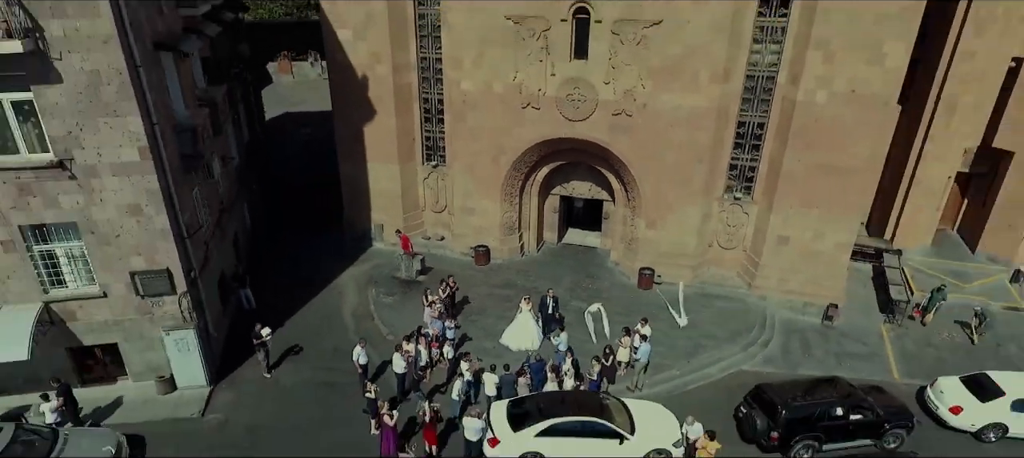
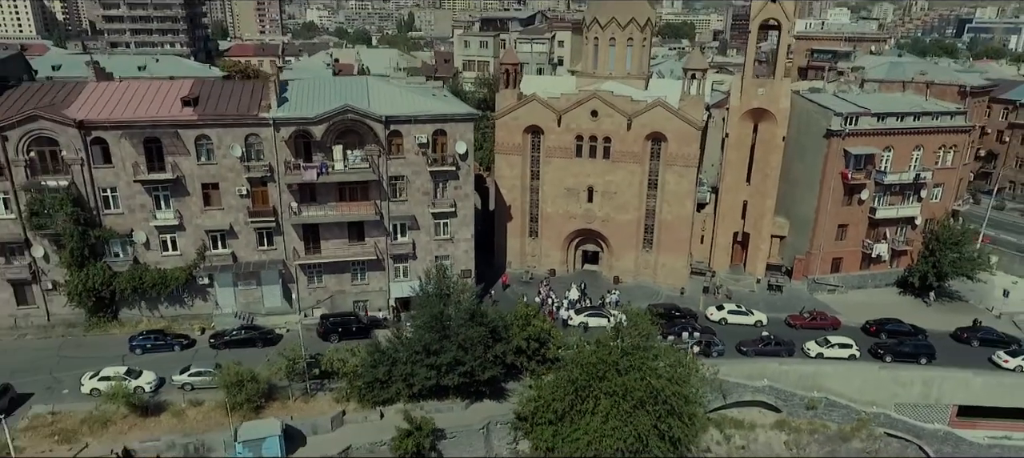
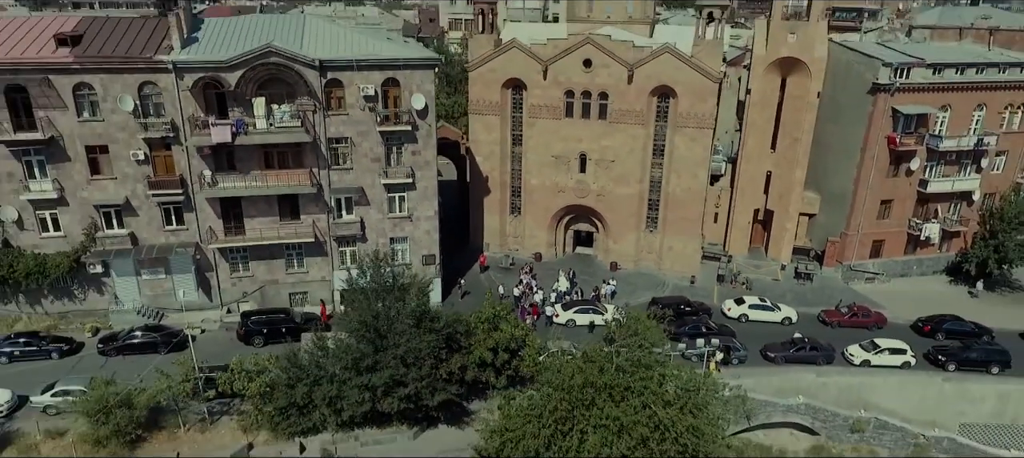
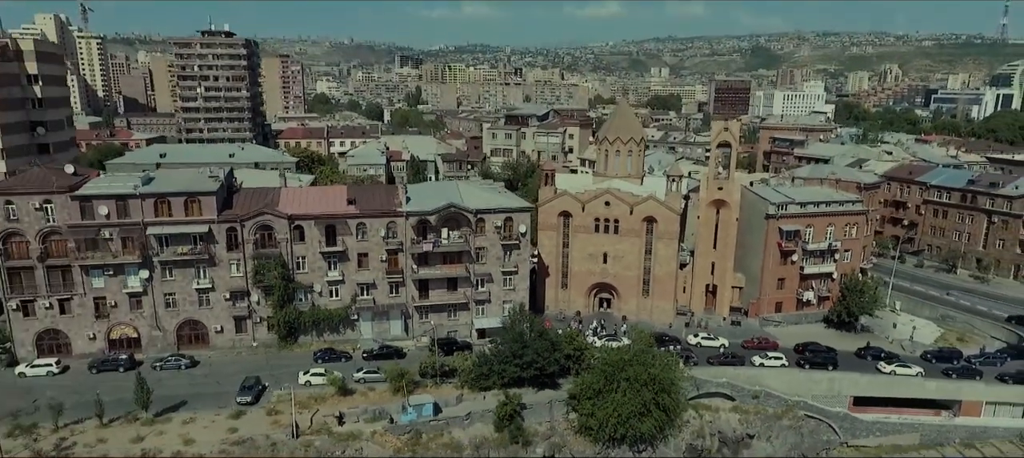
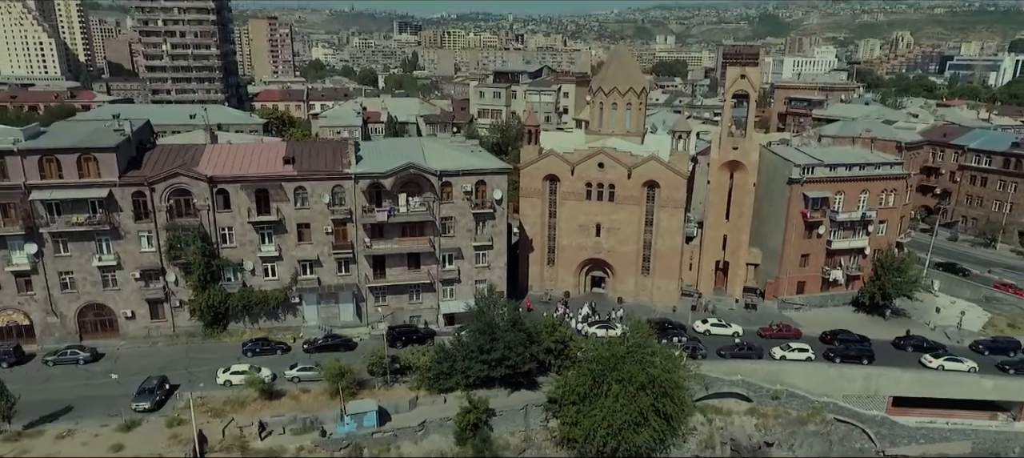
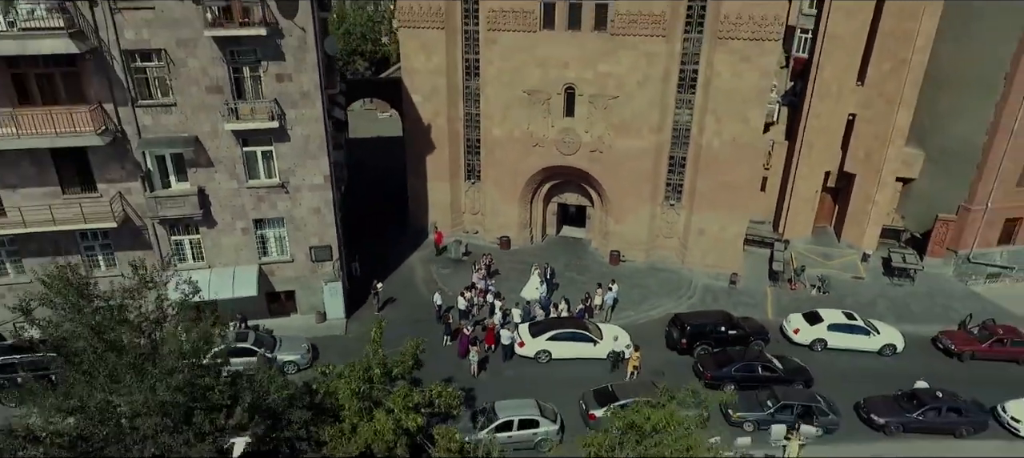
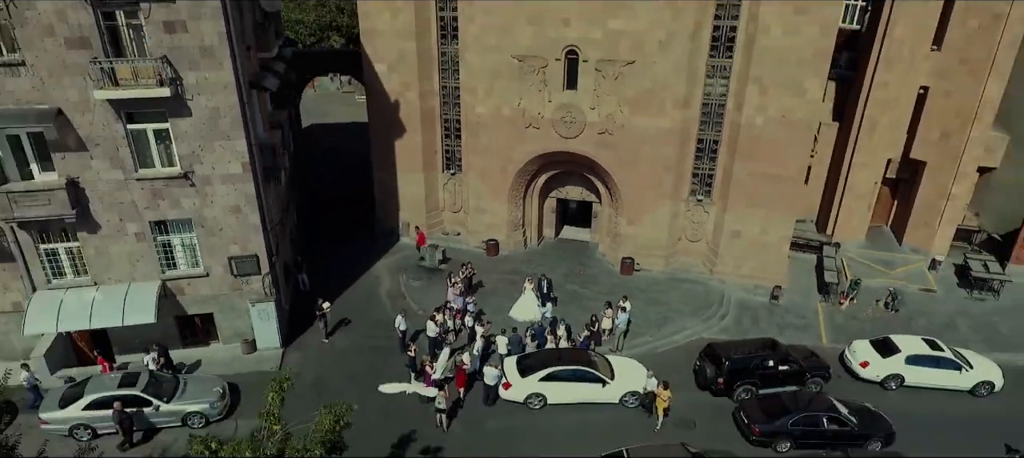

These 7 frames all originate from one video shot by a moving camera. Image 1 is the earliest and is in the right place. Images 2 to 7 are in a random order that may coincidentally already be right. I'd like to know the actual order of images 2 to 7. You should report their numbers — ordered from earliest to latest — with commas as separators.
7, 6, 3, 2, 5, 4
